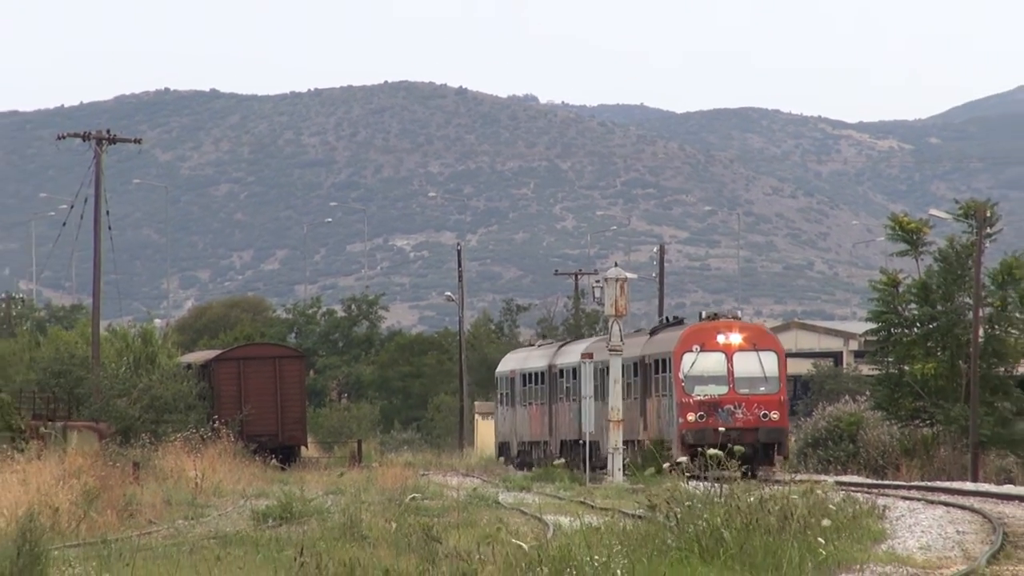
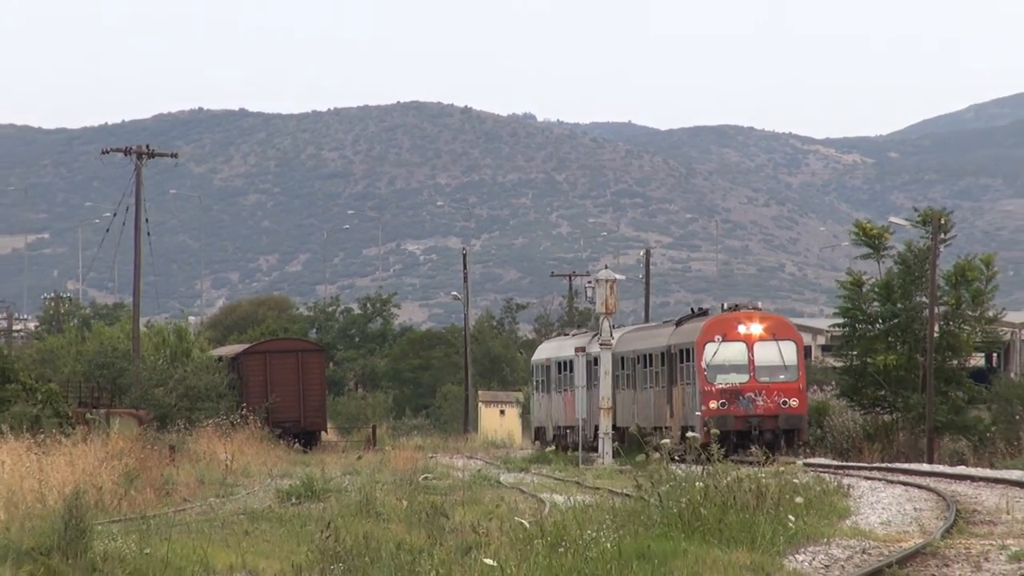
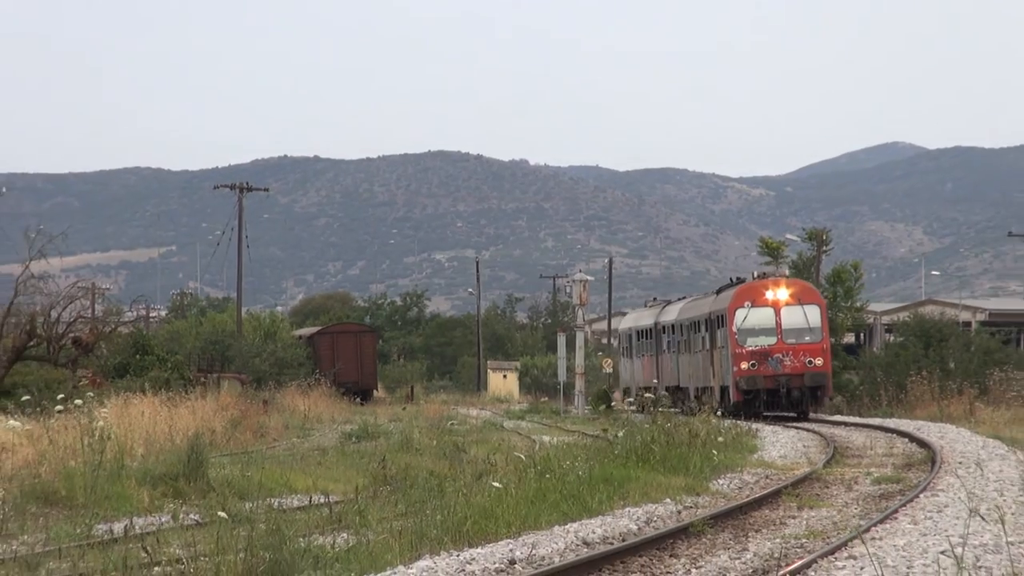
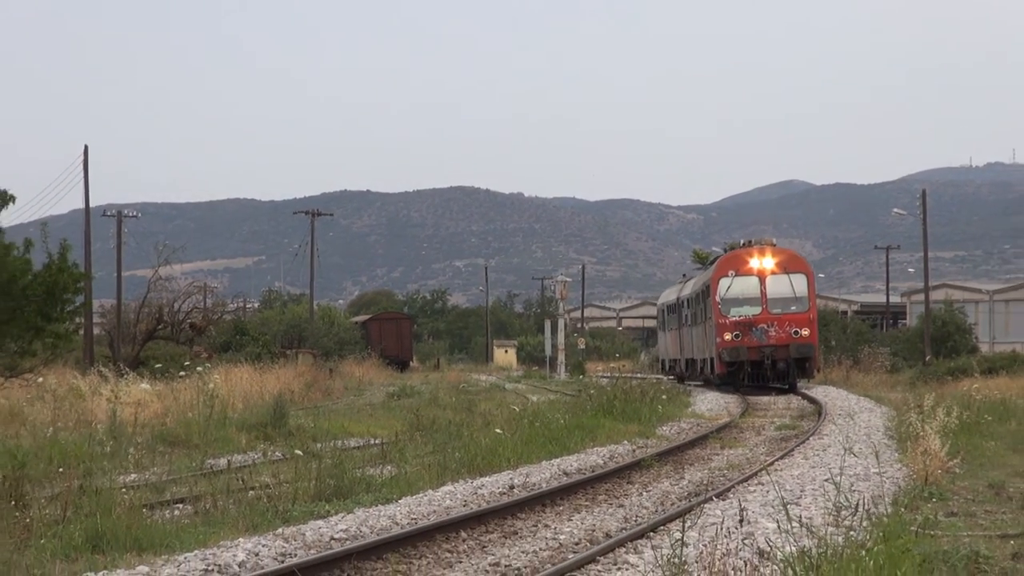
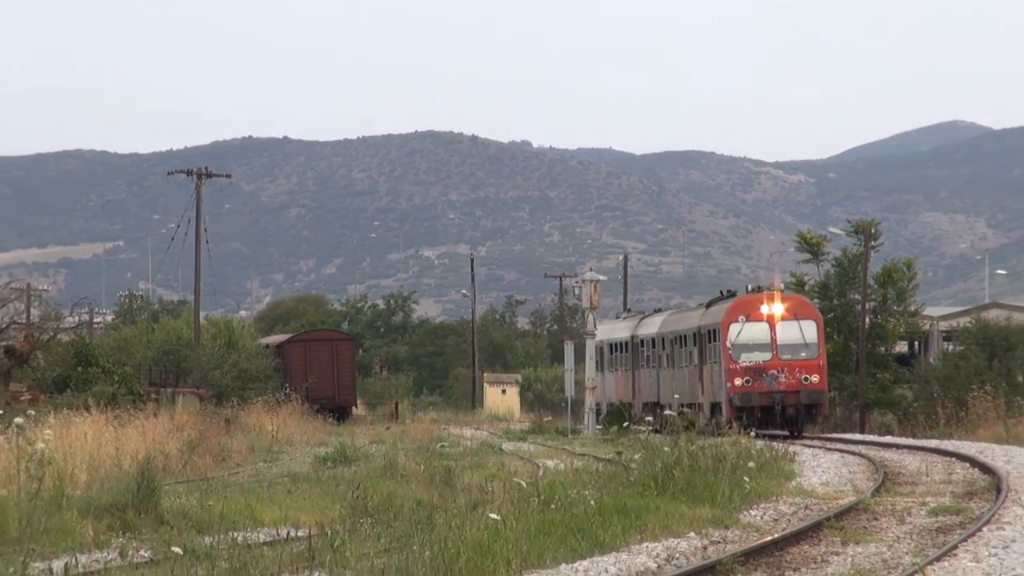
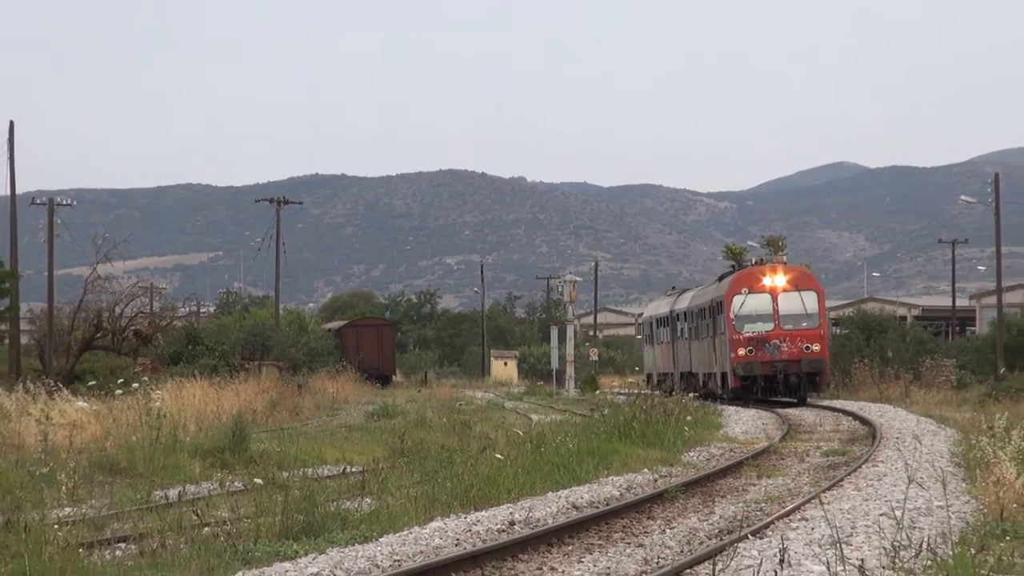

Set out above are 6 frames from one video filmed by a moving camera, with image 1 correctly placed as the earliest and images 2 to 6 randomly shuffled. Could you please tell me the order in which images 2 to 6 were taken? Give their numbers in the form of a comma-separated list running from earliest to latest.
2, 5, 3, 6, 4
